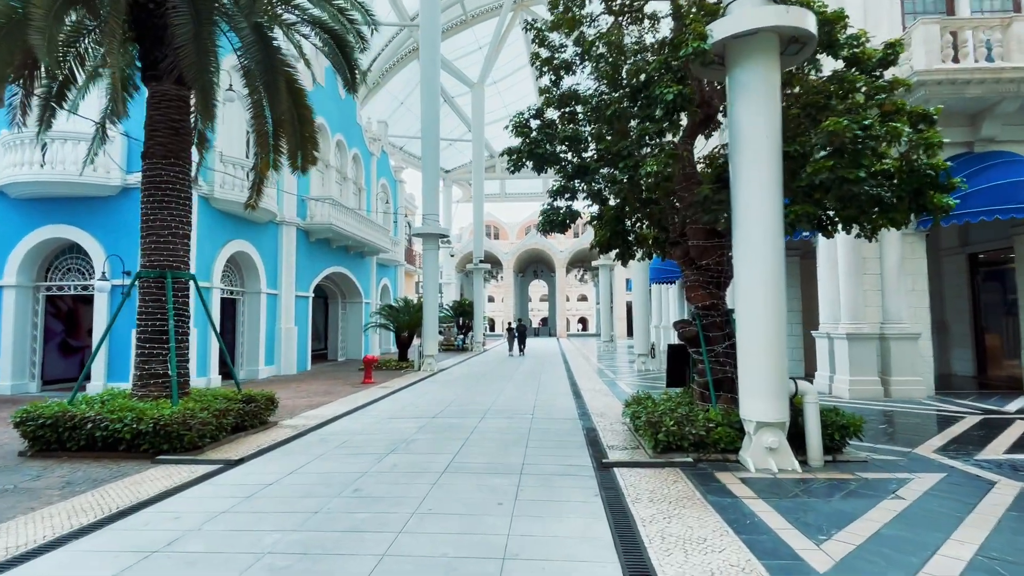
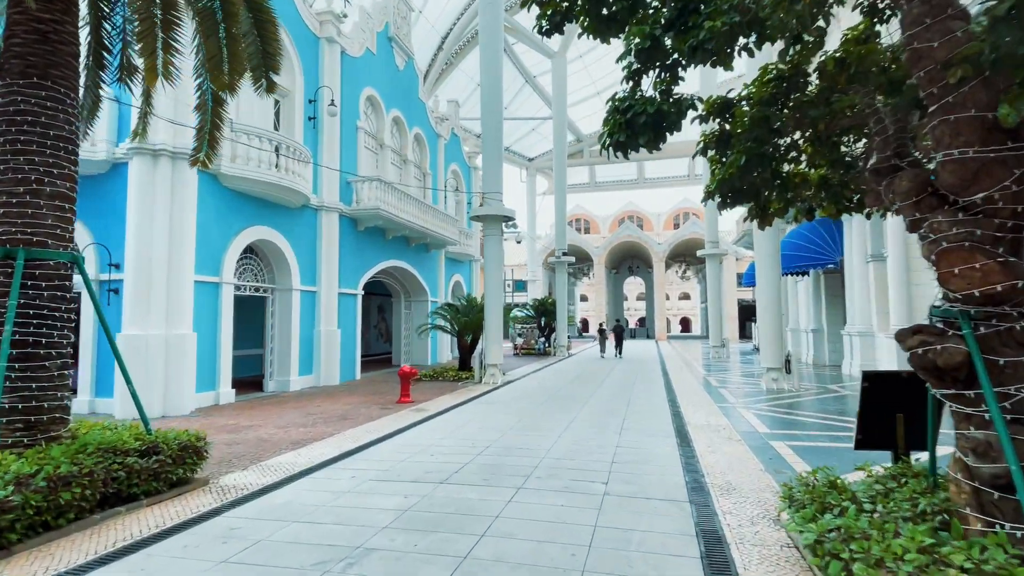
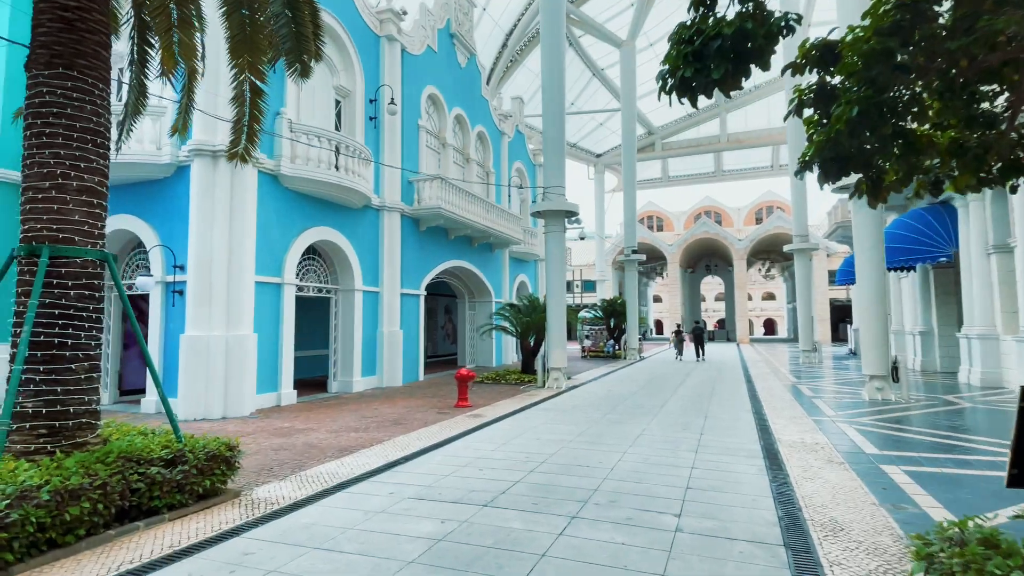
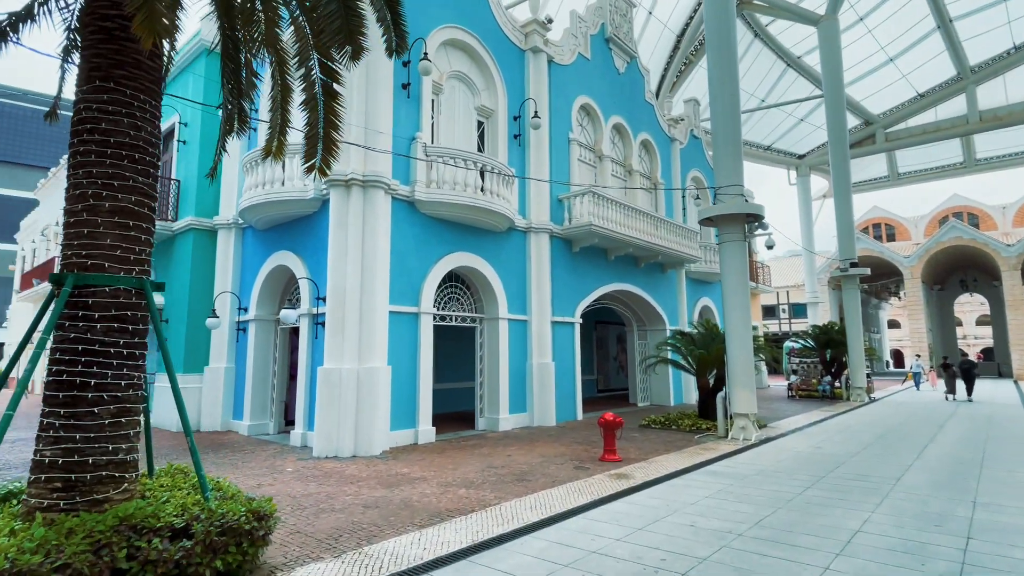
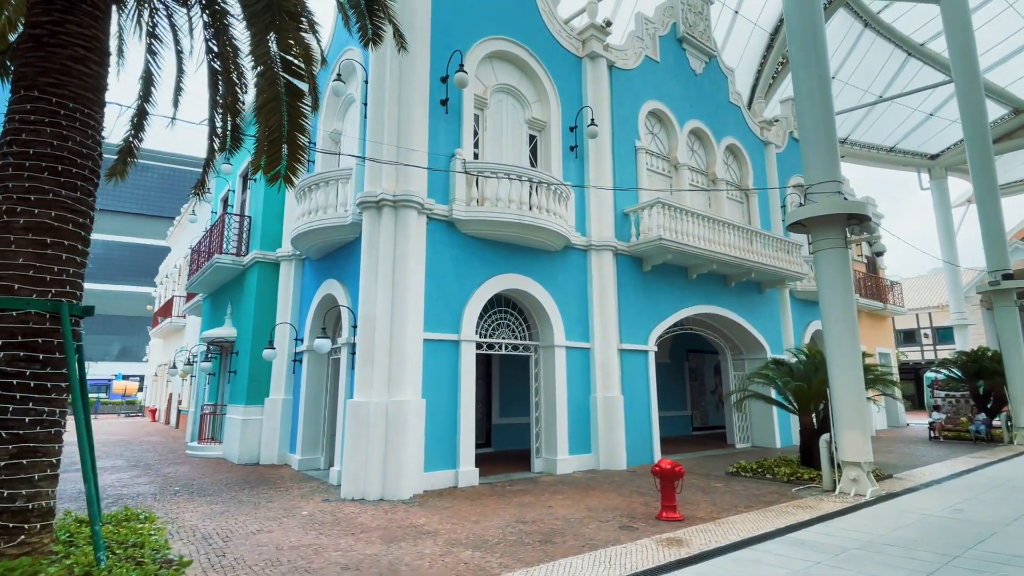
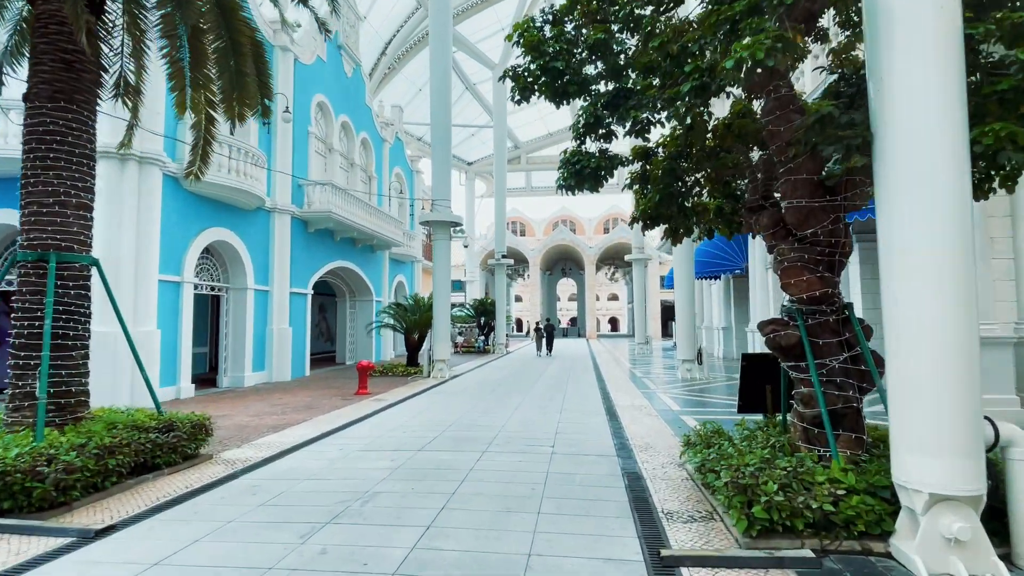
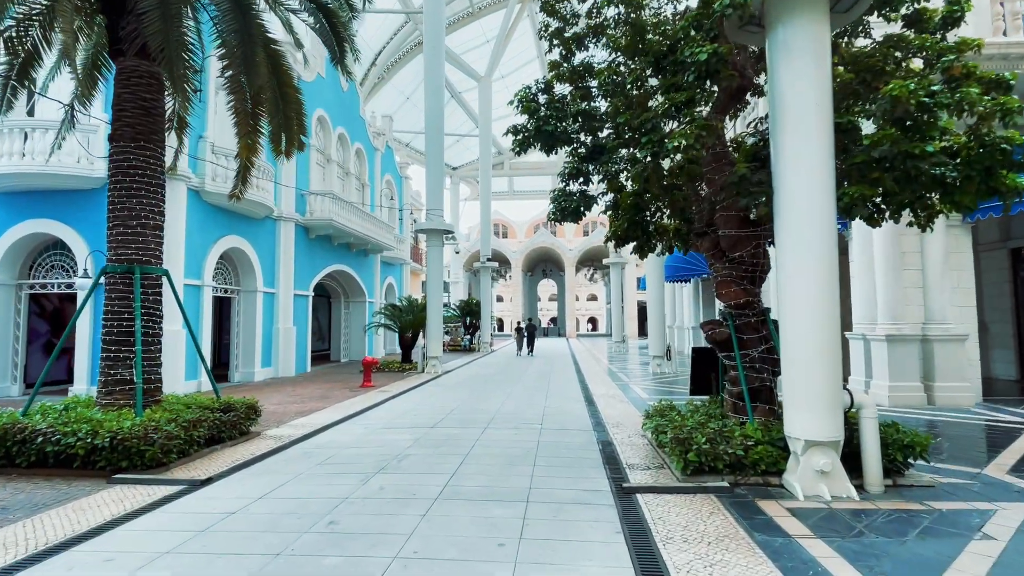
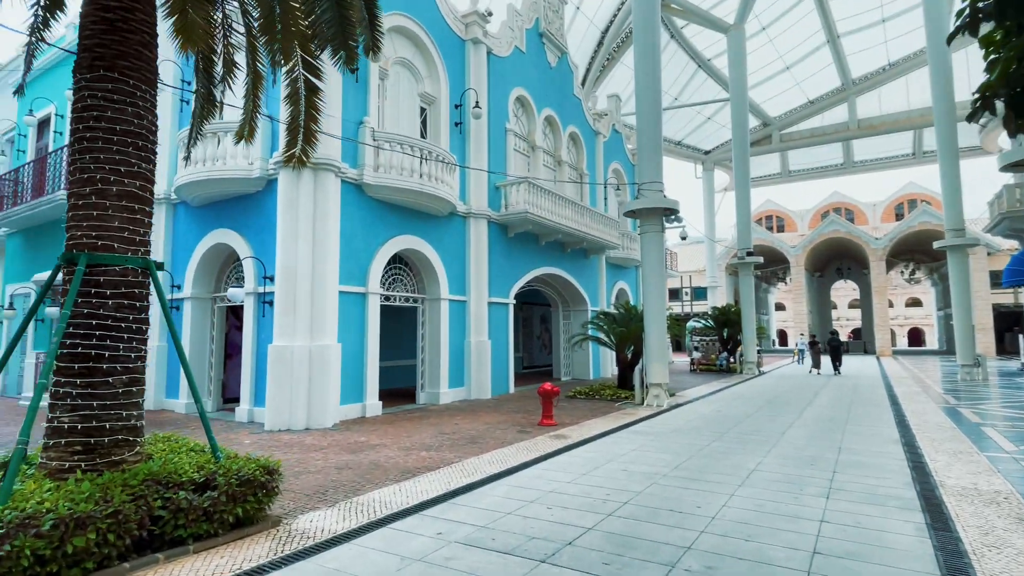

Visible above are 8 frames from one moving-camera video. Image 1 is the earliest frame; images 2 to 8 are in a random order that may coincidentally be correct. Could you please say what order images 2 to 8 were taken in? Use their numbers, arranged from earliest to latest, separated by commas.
7, 6, 2, 3, 8, 4, 5
